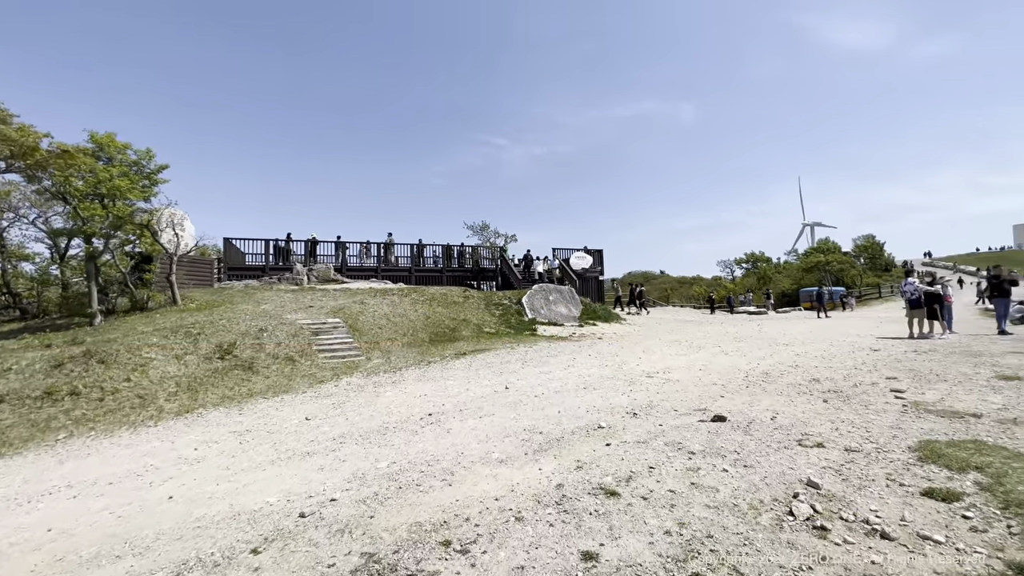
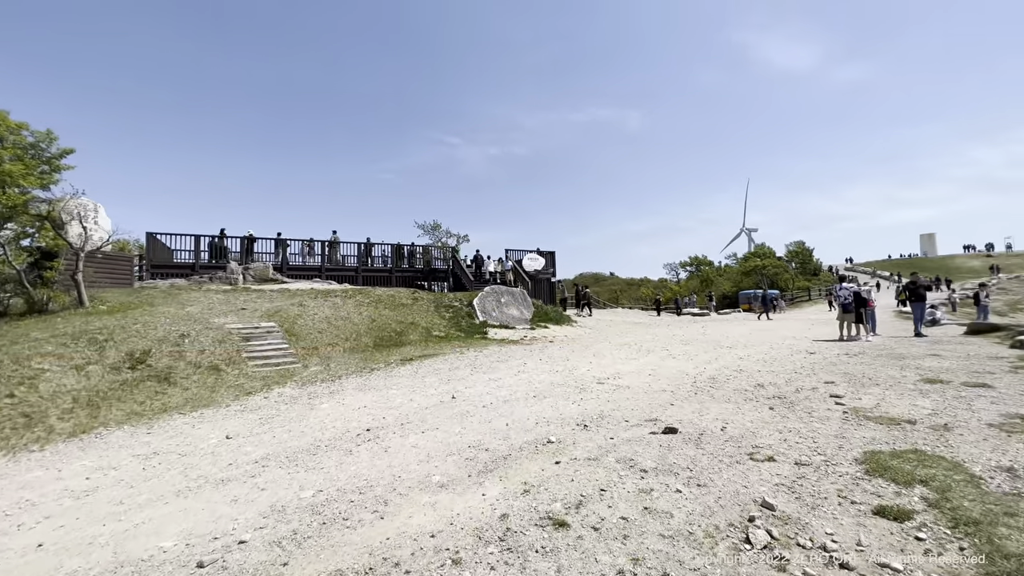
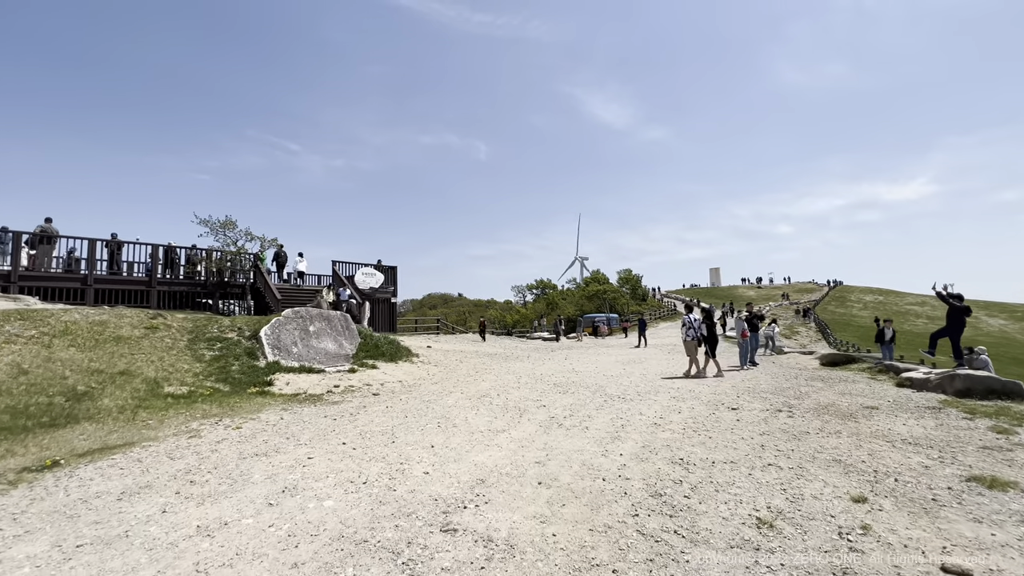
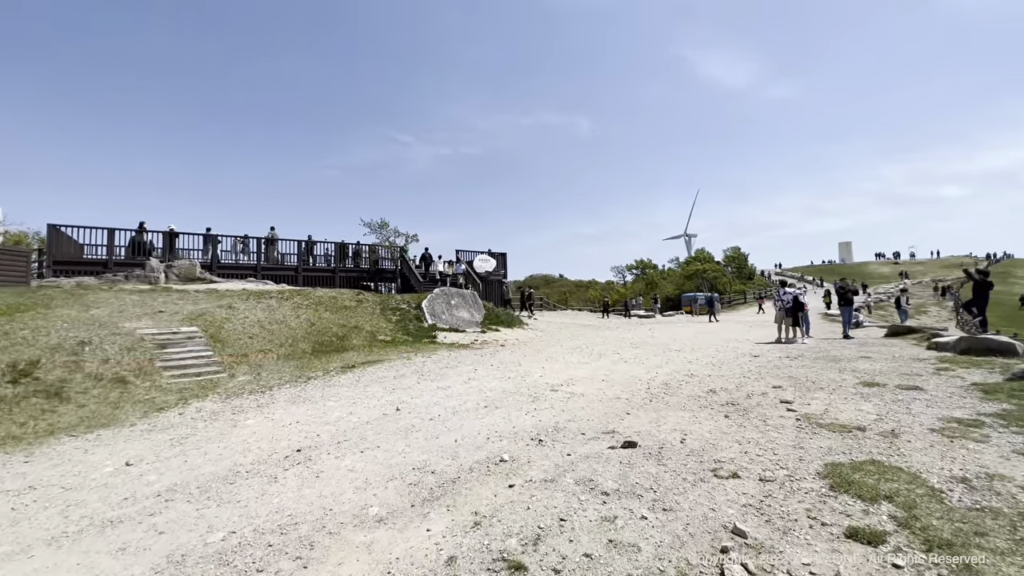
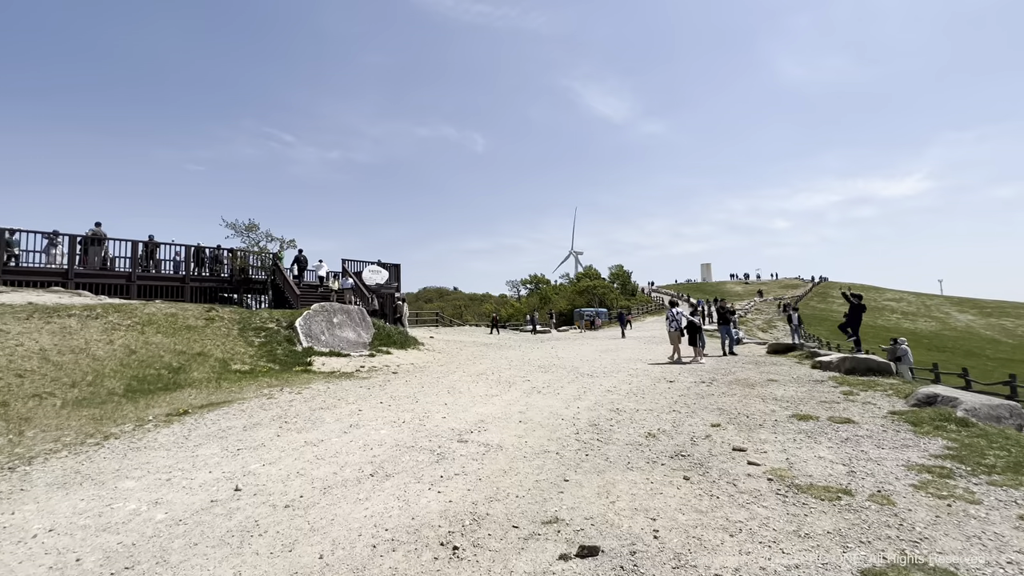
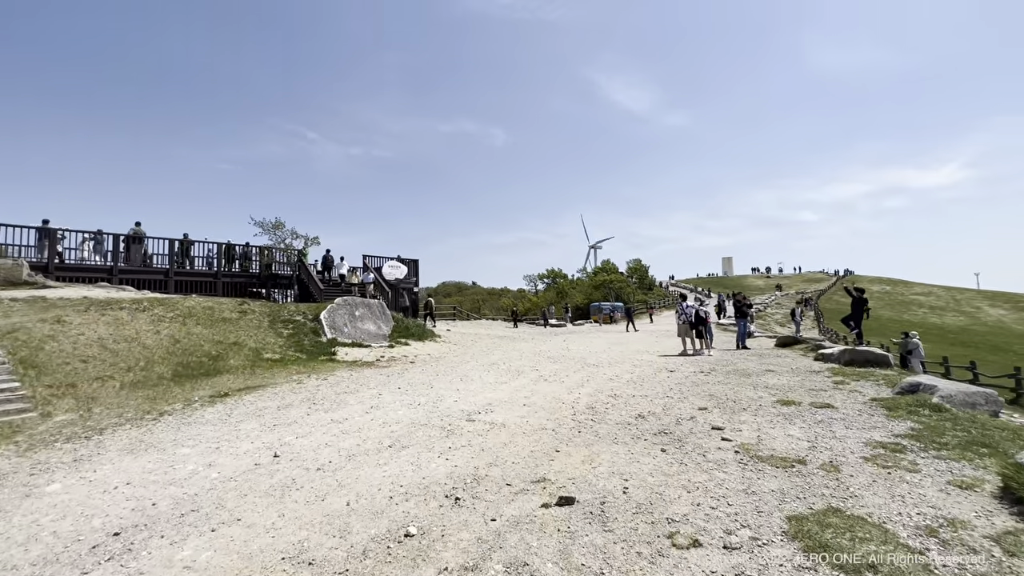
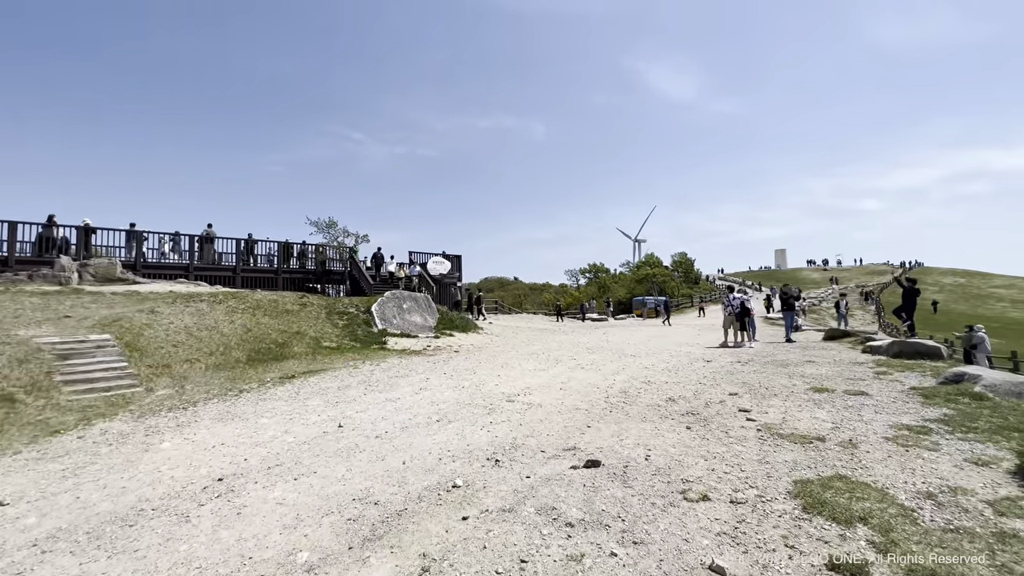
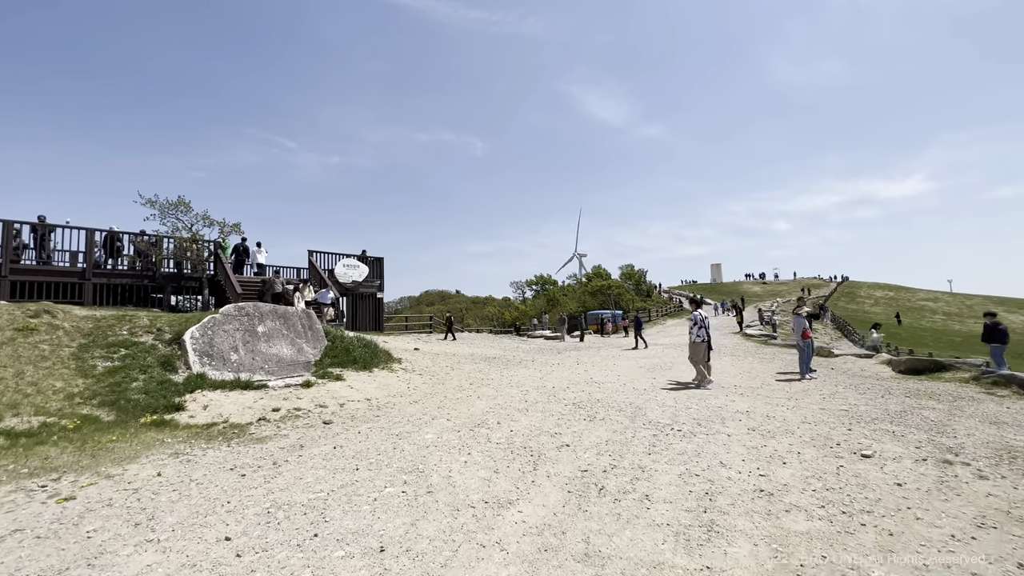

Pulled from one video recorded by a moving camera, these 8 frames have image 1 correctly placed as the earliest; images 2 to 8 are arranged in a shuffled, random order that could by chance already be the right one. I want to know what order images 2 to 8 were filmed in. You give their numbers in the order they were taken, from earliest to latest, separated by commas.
2, 4, 7, 6, 5, 3, 8
